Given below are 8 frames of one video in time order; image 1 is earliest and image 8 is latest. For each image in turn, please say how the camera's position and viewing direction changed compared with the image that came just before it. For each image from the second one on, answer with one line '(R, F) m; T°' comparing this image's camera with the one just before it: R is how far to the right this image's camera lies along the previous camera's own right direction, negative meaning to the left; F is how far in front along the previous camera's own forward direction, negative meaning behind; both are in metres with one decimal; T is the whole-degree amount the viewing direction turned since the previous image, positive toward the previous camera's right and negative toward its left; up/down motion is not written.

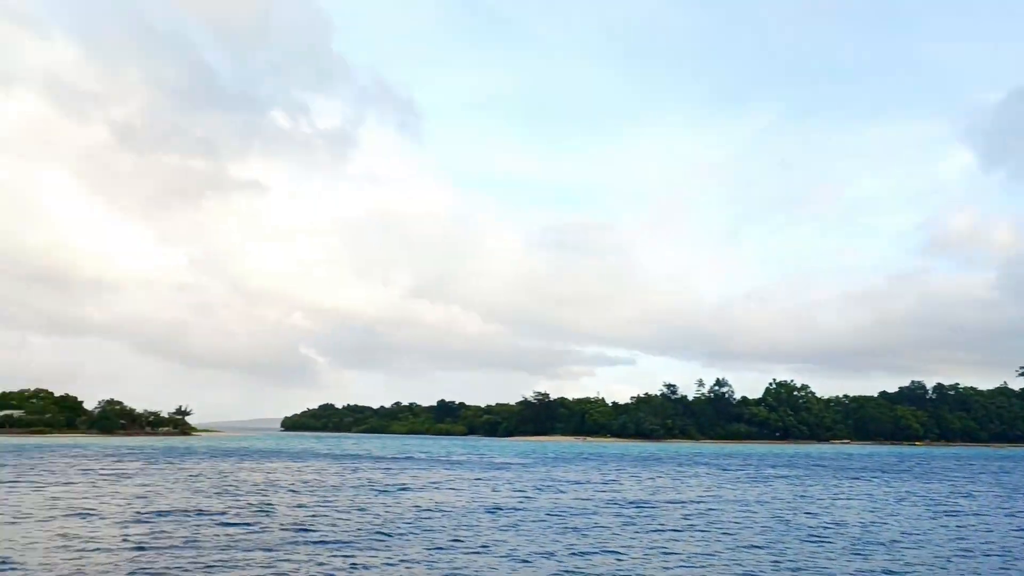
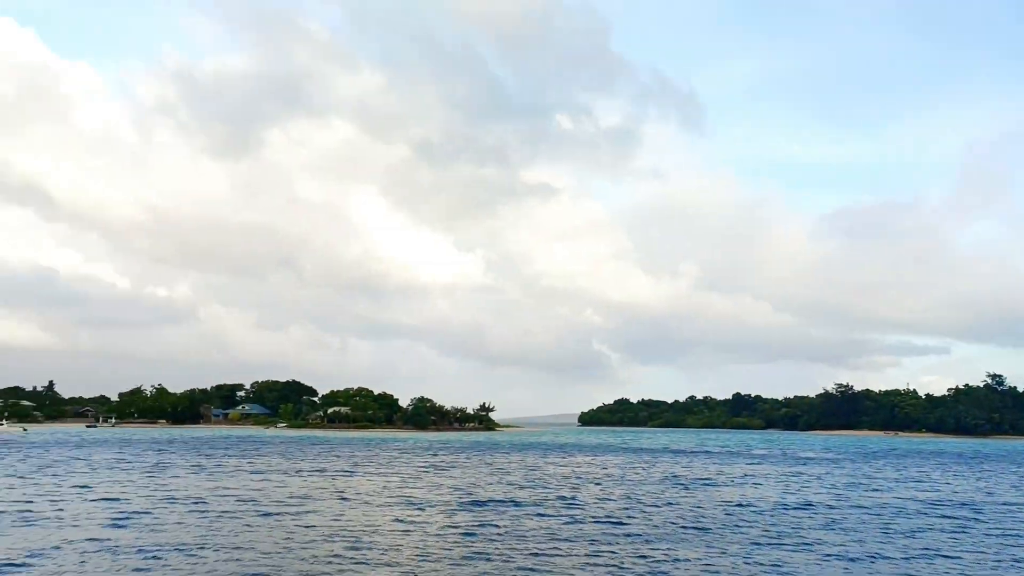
(-6.4, -0.8) m; -13°
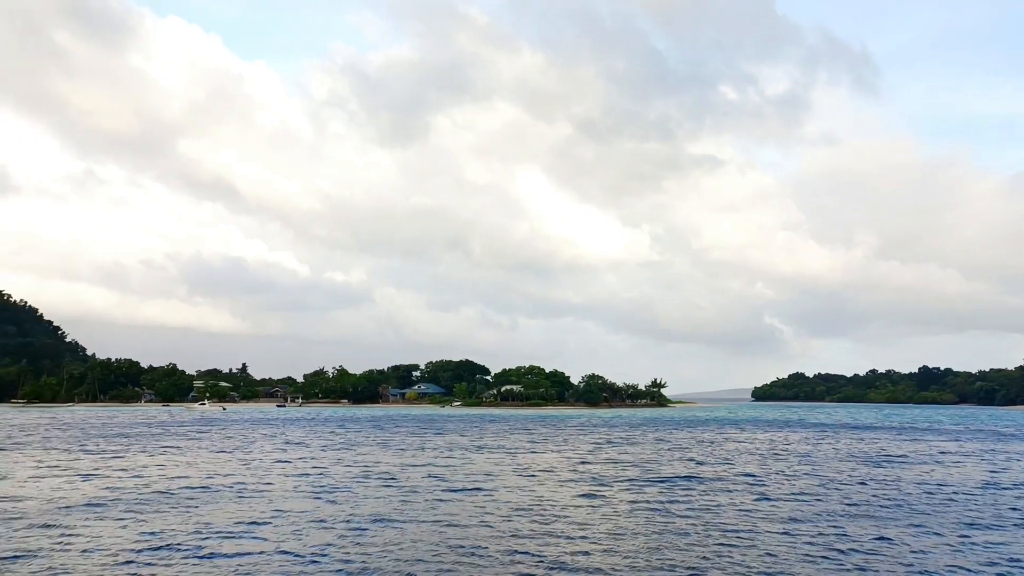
(-3.5, -0.4) m; -8°
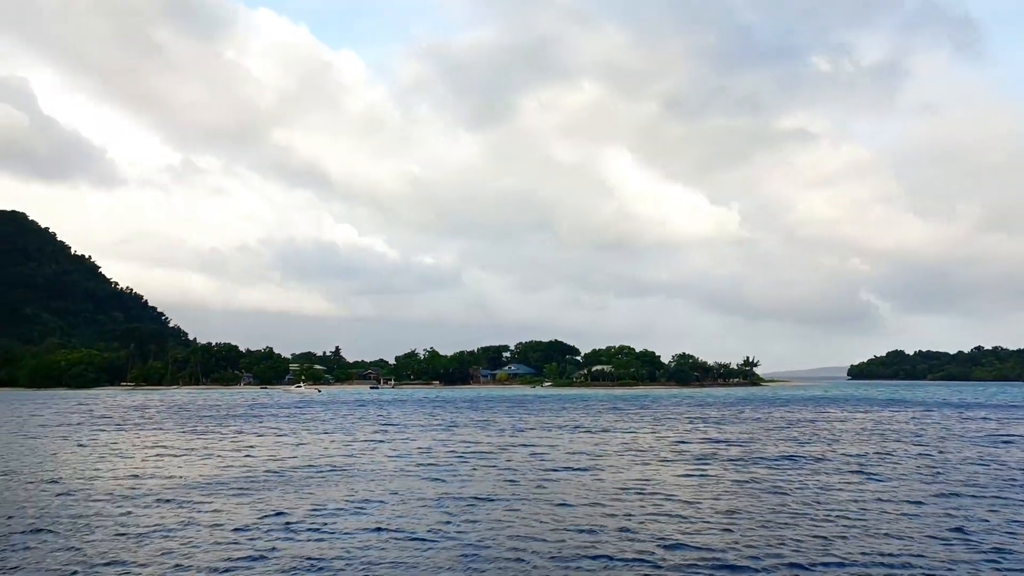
(-2.1, -0.2) m; -4°
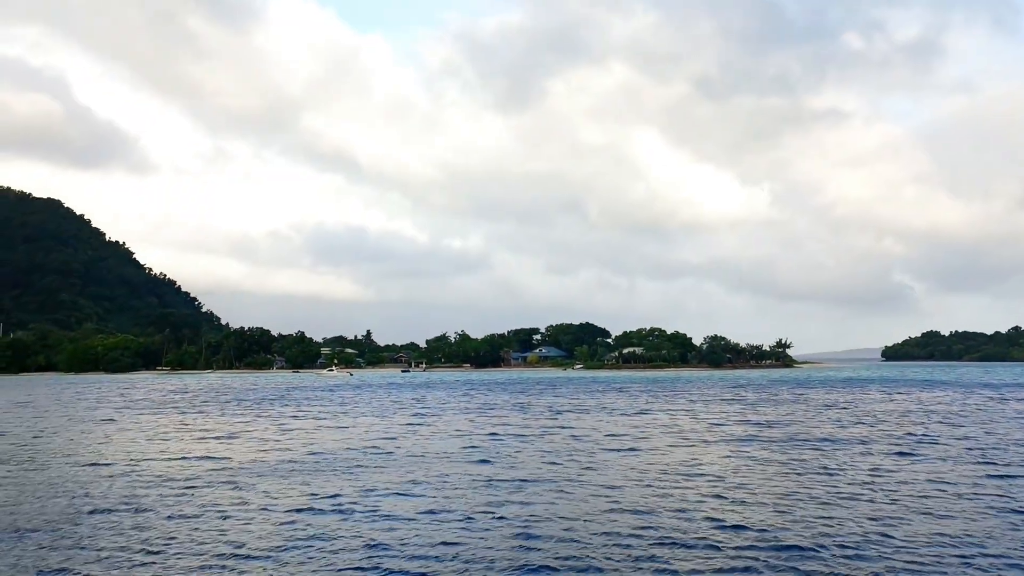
(-1.0, -0.1) m; -1°
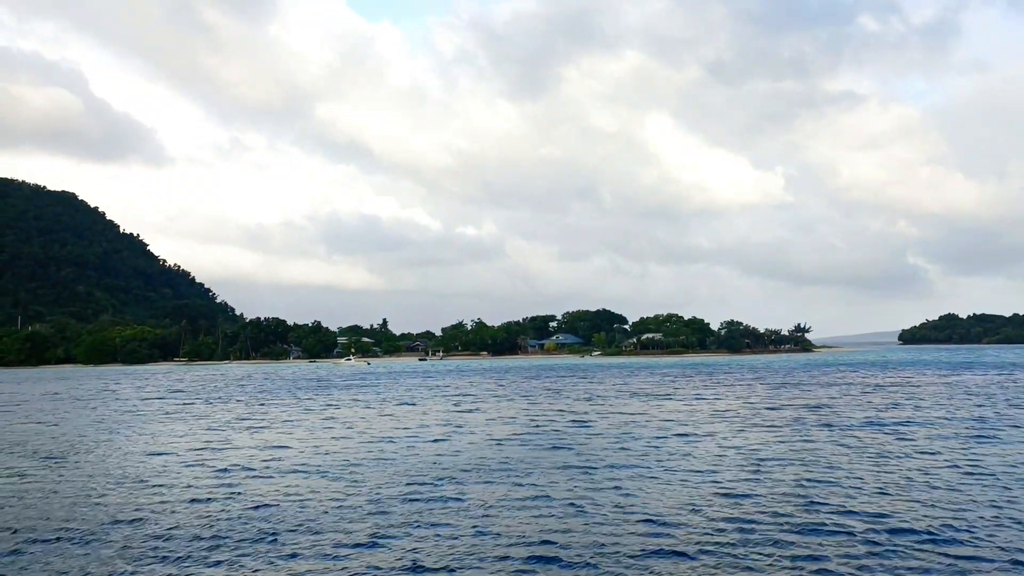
(-1.1, 0.0) m; 0°
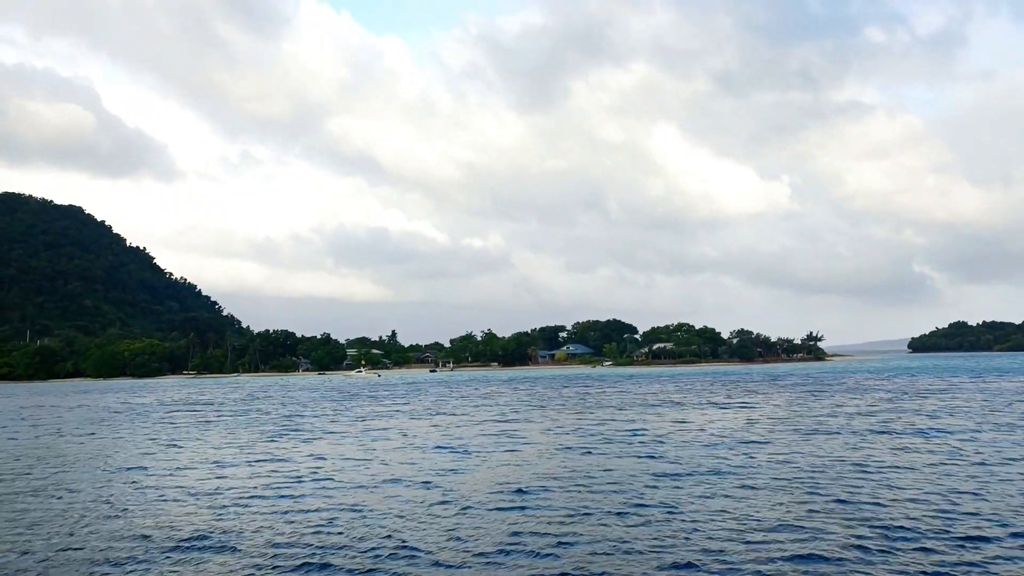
(-1.1, 0.0) m; +1°
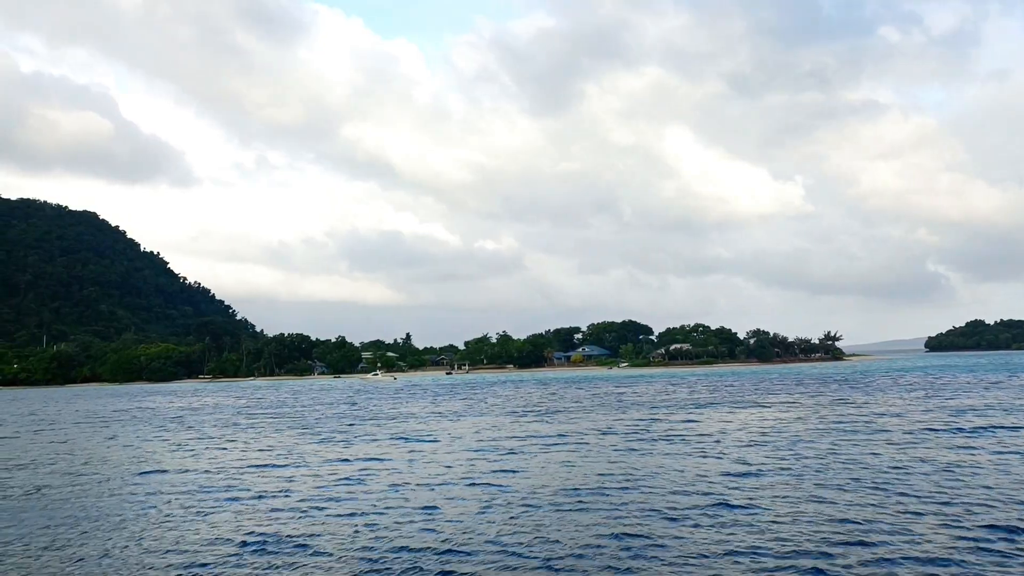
(-1.0, 0.0) m; 0°
